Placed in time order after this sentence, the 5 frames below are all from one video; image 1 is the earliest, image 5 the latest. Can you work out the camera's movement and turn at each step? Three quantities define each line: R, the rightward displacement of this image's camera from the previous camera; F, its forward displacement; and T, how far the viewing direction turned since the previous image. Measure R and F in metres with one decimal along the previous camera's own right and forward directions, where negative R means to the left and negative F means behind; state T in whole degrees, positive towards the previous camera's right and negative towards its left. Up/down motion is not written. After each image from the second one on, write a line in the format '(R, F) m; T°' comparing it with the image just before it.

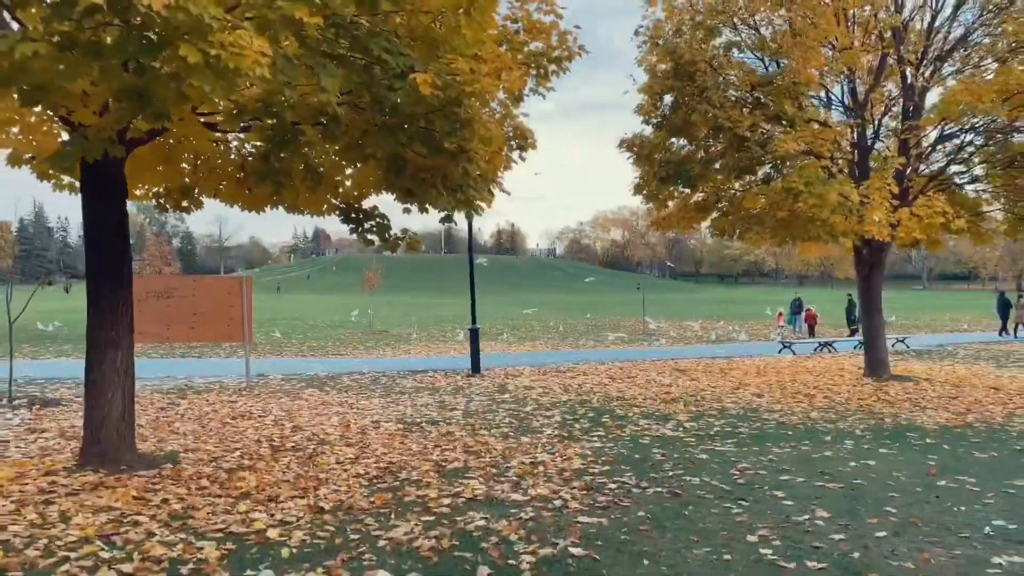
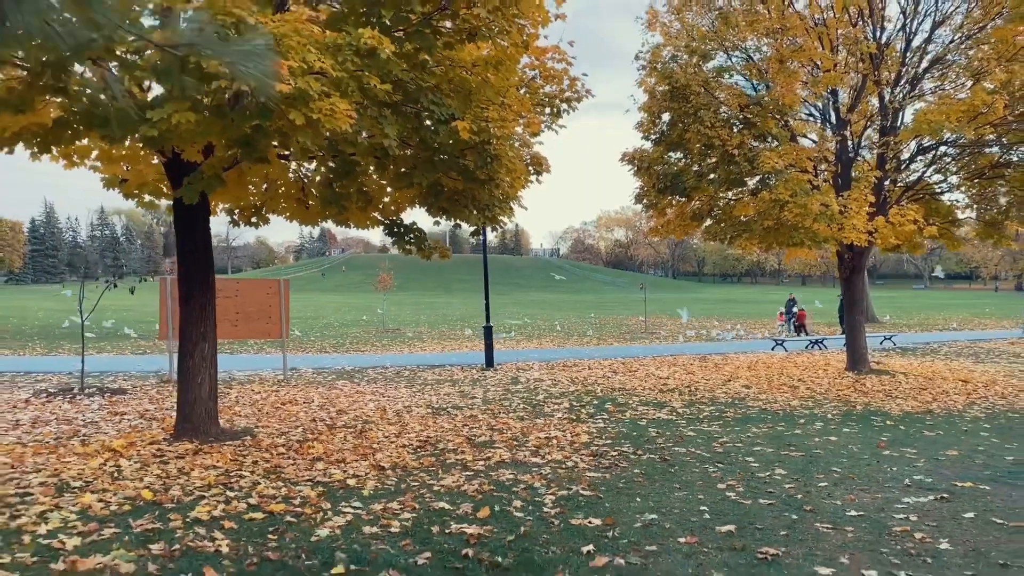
(-0.2, -1.3) m; 0°
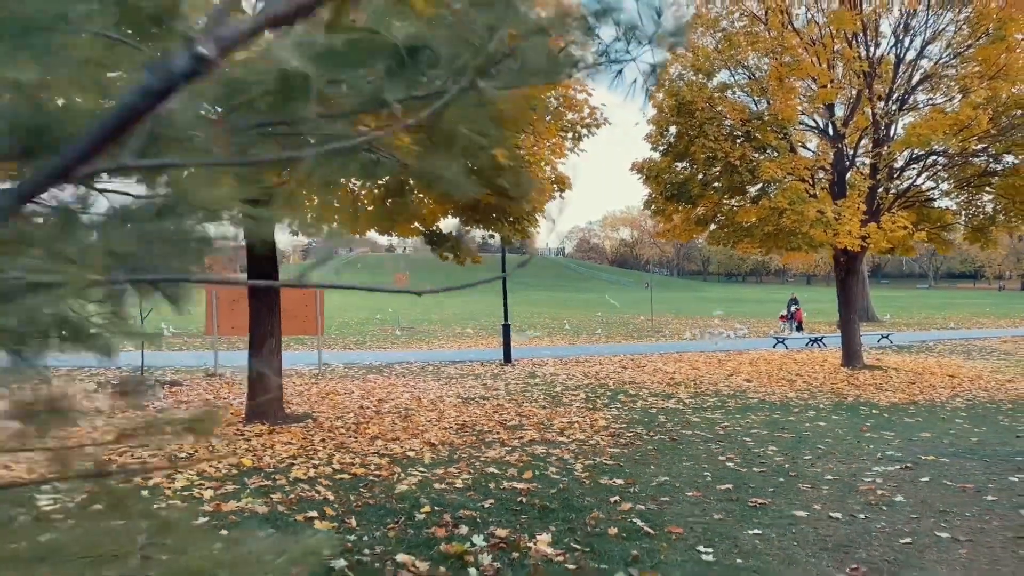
(-0.3, -1.1) m; 0°
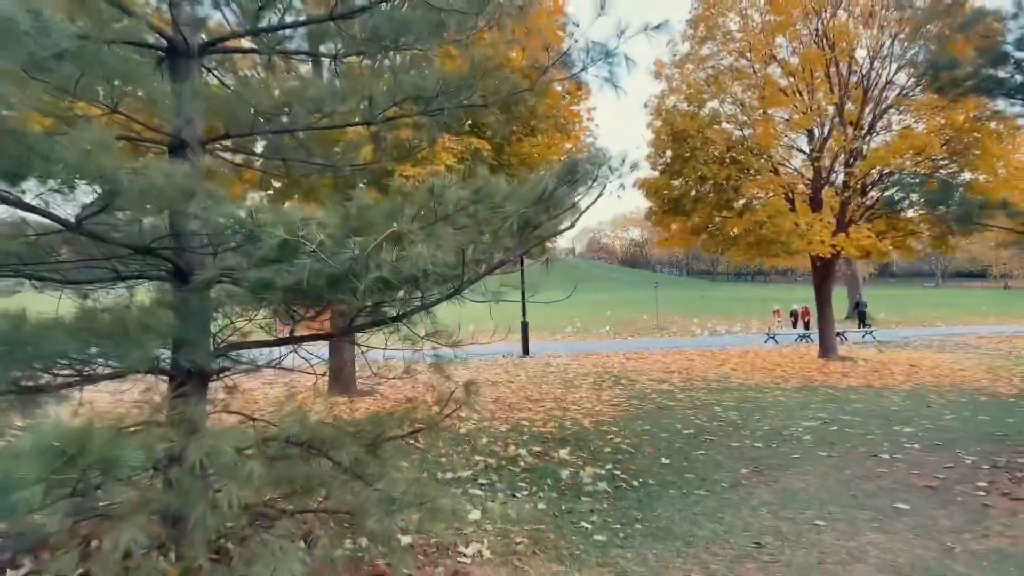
(-0.2, -2.4) m; -1°
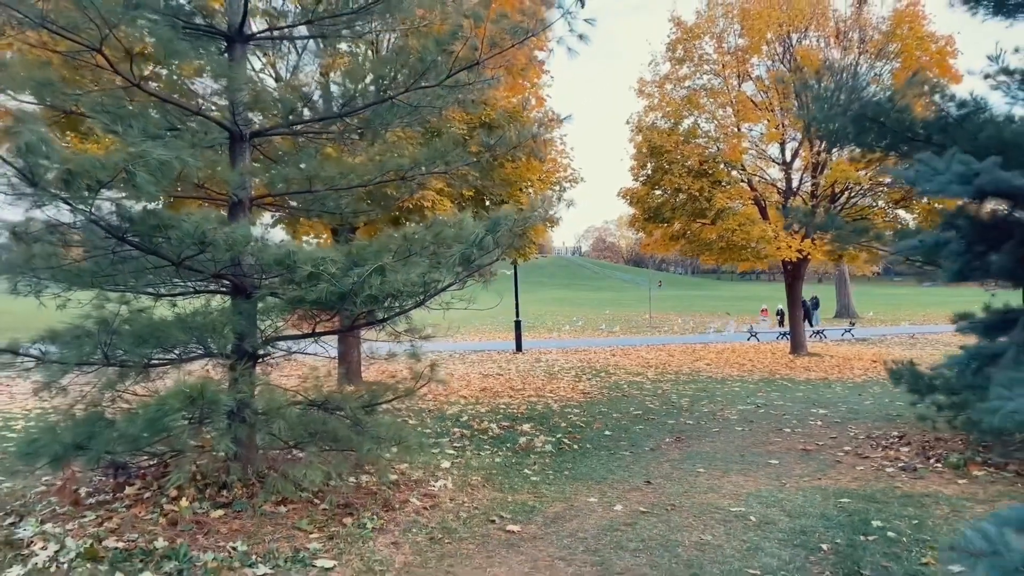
(+0.4, -1.6) m; -1°
